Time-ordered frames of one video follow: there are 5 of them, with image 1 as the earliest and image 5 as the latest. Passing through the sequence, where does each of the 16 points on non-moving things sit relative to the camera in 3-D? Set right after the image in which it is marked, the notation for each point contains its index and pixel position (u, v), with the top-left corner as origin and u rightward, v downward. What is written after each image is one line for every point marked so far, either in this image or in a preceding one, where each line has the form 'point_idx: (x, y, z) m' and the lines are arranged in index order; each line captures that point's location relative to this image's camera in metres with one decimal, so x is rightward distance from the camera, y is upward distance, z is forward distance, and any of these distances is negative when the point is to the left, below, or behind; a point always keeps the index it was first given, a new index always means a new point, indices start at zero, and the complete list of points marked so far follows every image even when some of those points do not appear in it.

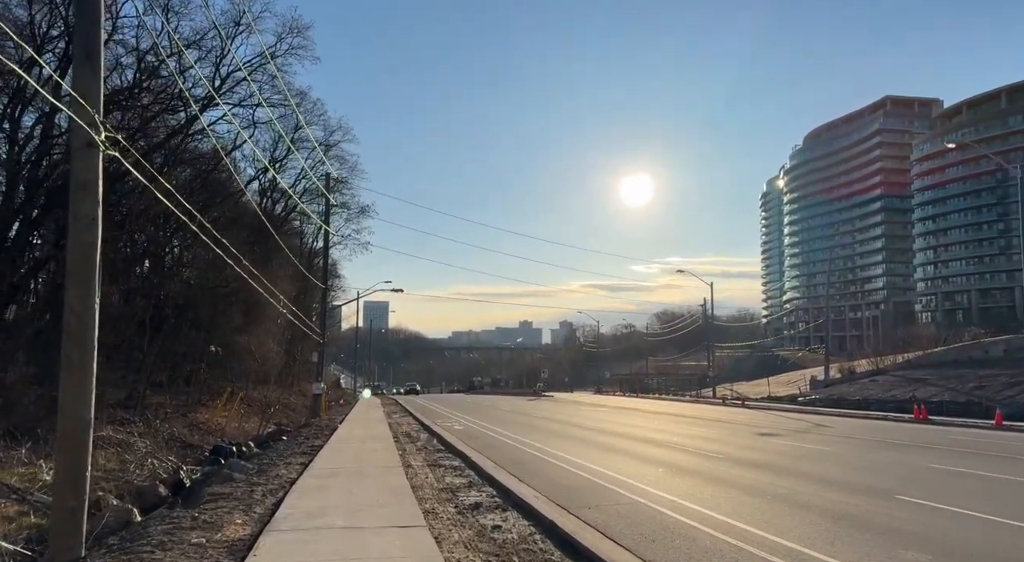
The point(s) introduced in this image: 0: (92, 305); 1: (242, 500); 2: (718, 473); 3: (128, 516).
0: (-3.9, -0.2, +7.0) m
1: (-3.1, -2.5, +8.6) m
2: (+3.1, -2.9, +11.2) m
3: (-5.1, -3.1, +9.8) m
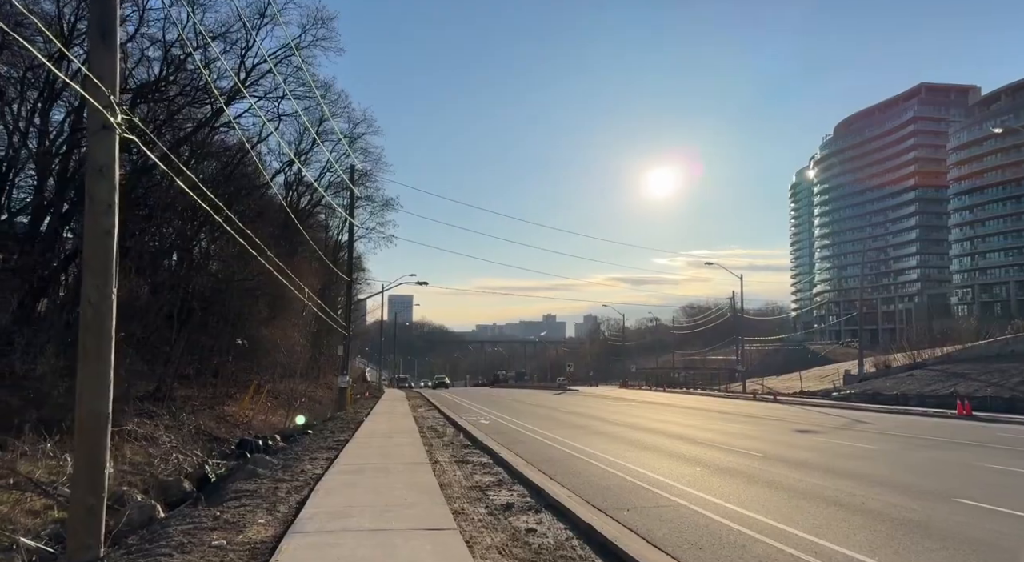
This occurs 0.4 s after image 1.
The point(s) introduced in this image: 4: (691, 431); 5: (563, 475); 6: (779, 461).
0: (-3.6, -0.1, +6.7) m
1: (-2.8, -2.4, +8.3) m
2: (+3.5, -2.7, +10.7) m
3: (-4.7, -3.0, +9.6) m
4: (+4.5, -3.8, +18.7) m
5: (+0.7, -2.7, +10.5) m
6: (+4.3, -2.9, +12.0) m
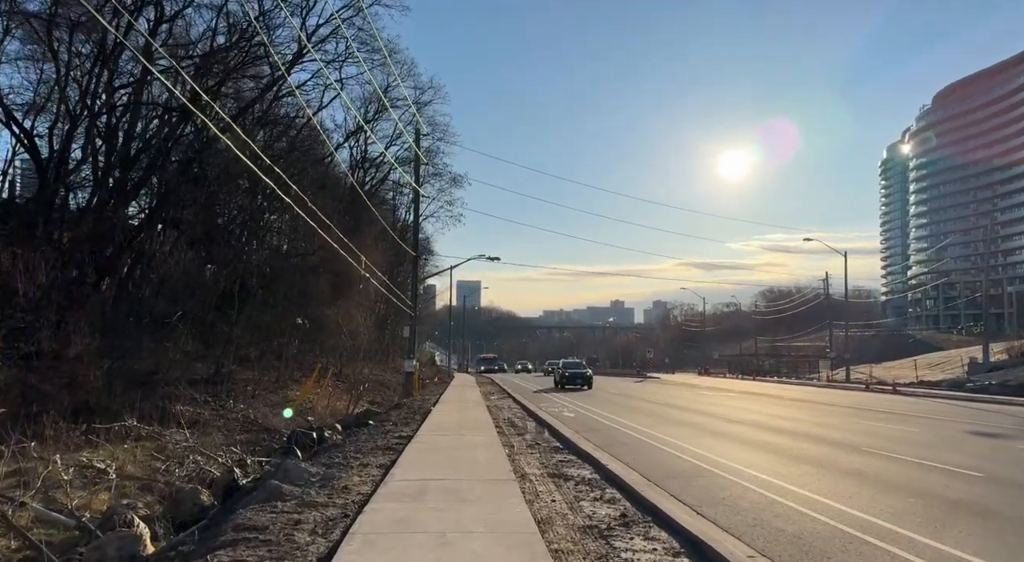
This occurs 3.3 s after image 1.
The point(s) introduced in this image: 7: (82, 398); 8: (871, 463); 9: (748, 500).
0: (-2.7, +0.3, +3.8) m
1: (-1.7, -1.9, +5.4) m
2: (+4.8, -2.2, +7.2) m
3: (-3.5, -2.5, +6.8) m
4: (+6.5, -3.1, +15.1) m
5: (+1.9, -2.2, +7.3) m
6: (+5.7, -2.3, +8.4) m
7: (-11.5, -3.1, +19.9) m
8: (+5.2, -2.6, +10.8) m
9: (+2.4, -2.2, +7.6) m
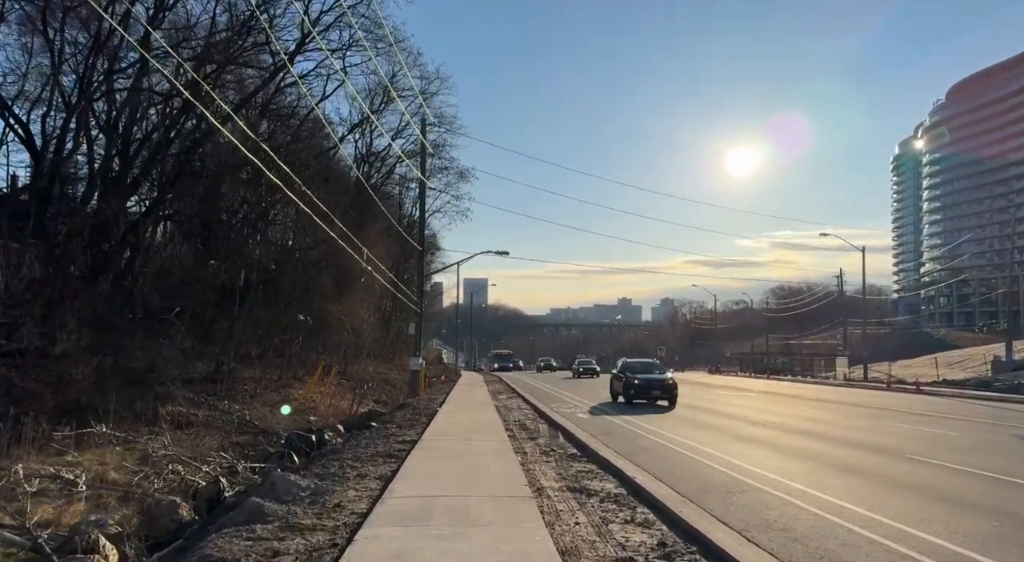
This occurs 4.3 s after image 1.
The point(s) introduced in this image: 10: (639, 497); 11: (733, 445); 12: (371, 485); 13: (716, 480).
0: (-2.6, +0.4, +2.8) m
1: (-1.6, -1.8, +4.4) m
2: (+4.9, -2.1, +6.1) m
3: (-3.4, -2.3, +5.9) m
4: (+6.7, -2.9, +14.0) m
5: (+2.1, -2.1, +6.2) m
6: (+5.8, -2.2, +7.4) m
7: (-11.2, -3.0, +19.0) m
8: (+5.4, -2.5, +9.8) m
9: (+2.5, -2.1, +6.5) m
10: (+1.3, -2.2, +7.6) m
11: (+3.7, -2.8, +12.5) m
12: (-1.6, -2.2, +8.3) m
13: (+2.4, -2.3, +8.7) m
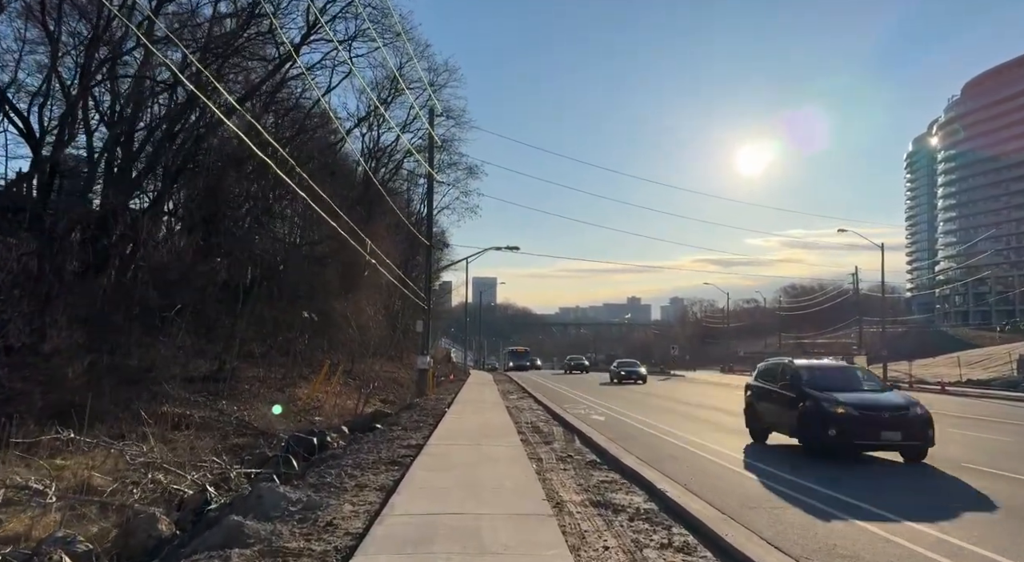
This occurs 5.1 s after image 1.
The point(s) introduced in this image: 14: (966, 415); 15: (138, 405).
0: (-2.5, +0.5, +1.9) m
1: (-1.5, -1.7, +3.5) m
2: (+5.0, -2.0, +5.2) m
3: (-3.2, -2.2, +5.0) m
4: (+6.9, -2.8, +13.1) m
5: (+2.2, -2.0, +5.3) m
6: (+6.0, -2.1, +6.4) m
7: (-10.9, -2.9, +18.3) m
8: (+5.6, -2.4, +8.8) m
9: (+2.7, -2.0, +5.6) m
10: (+1.4, -2.1, +6.7) m
11: (+4.0, -2.7, +11.6) m
12: (-1.4, -2.1, +7.4) m
13: (+2.5, -2.2, +7.8) m
14: (+11.9, -3.5, +19.3) m
15: (-9.4, -3.1, +18.7) m
